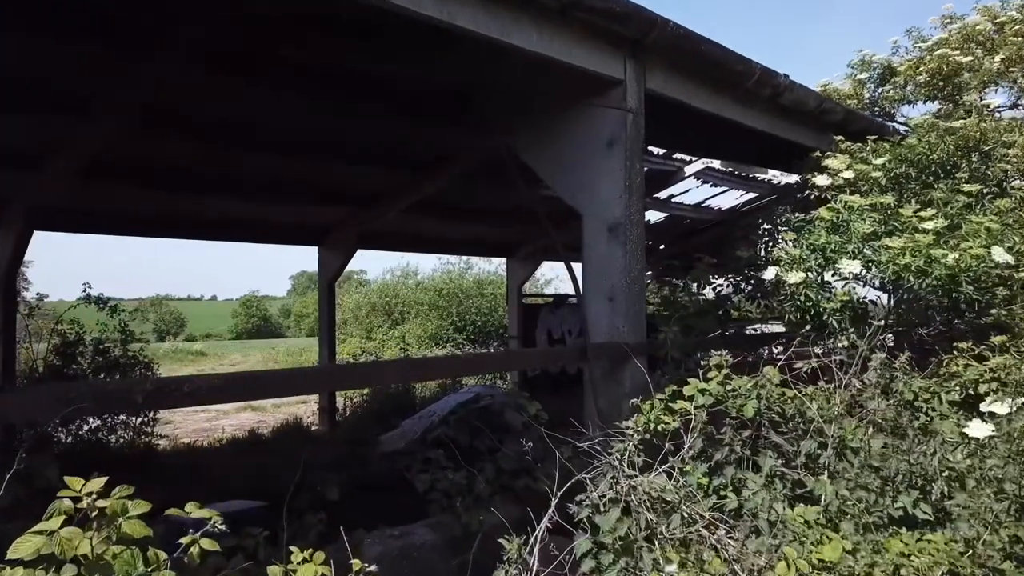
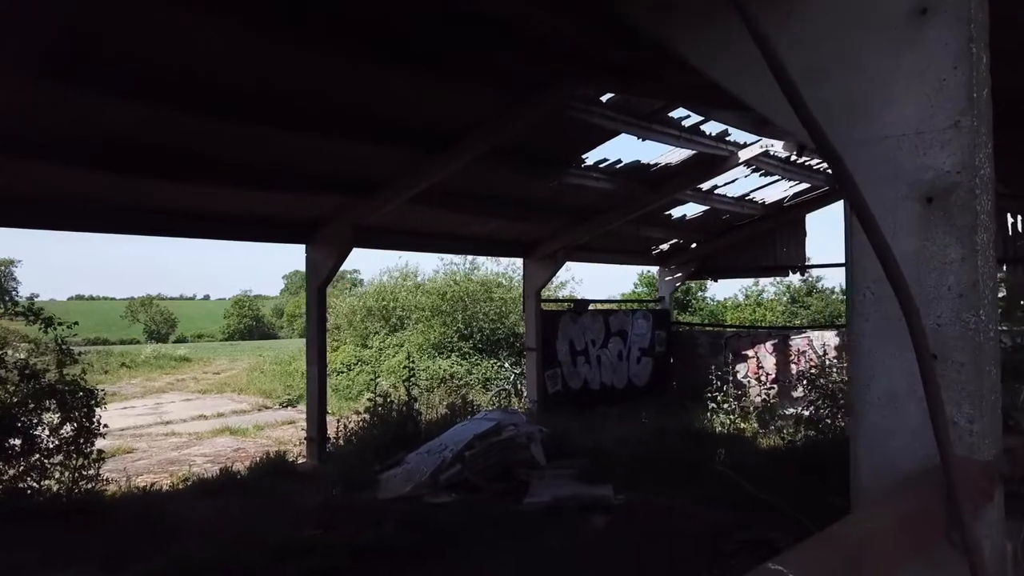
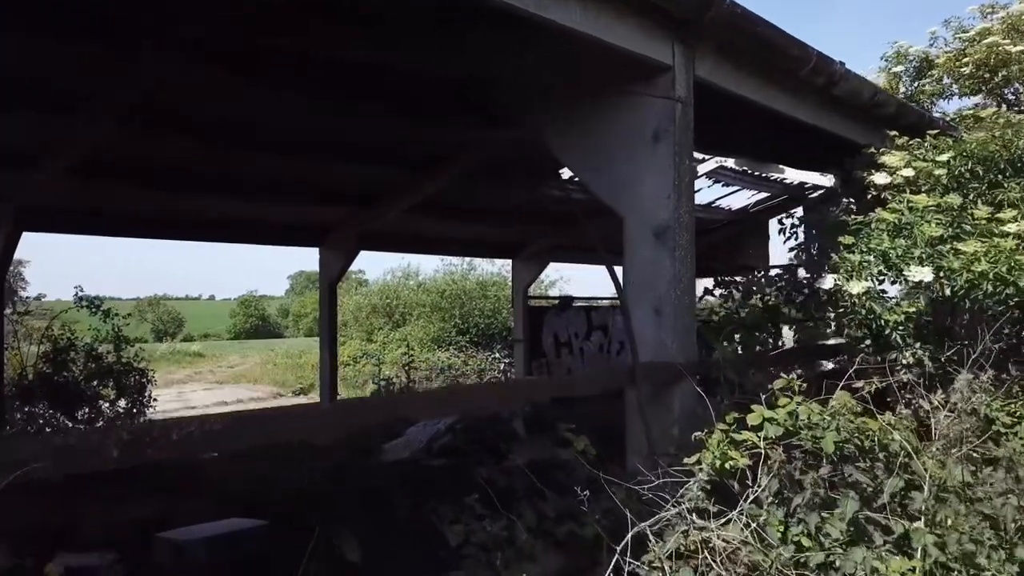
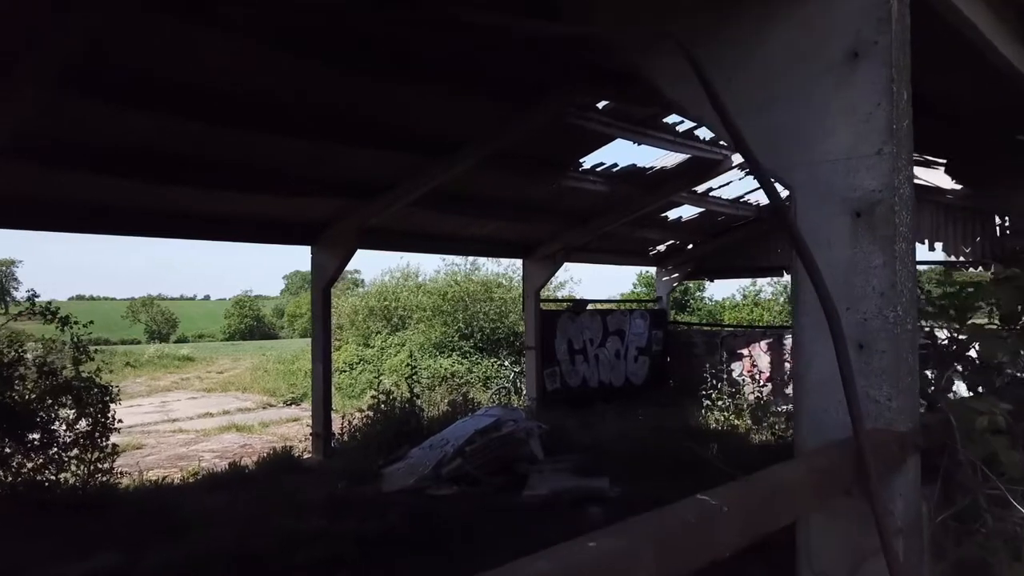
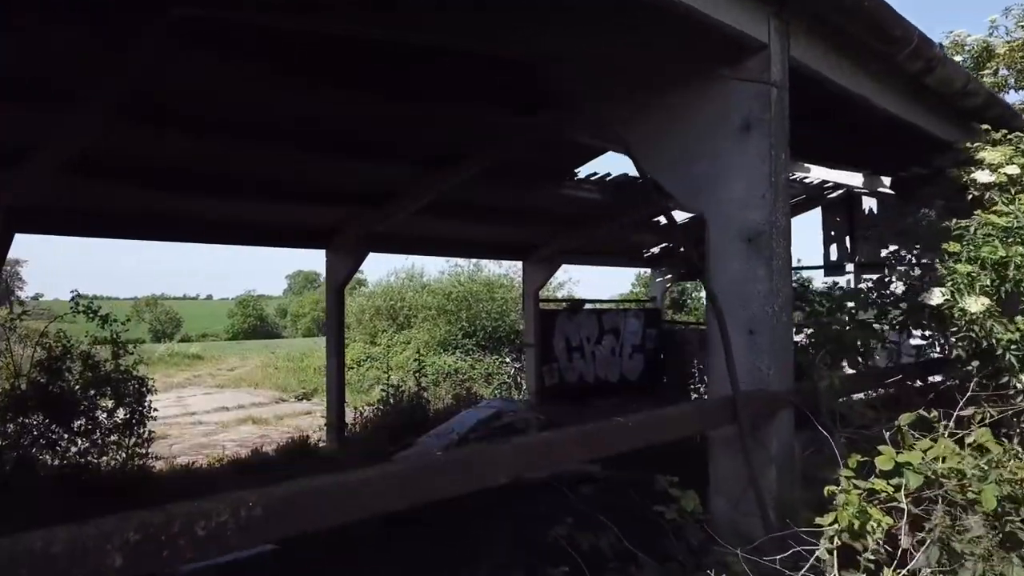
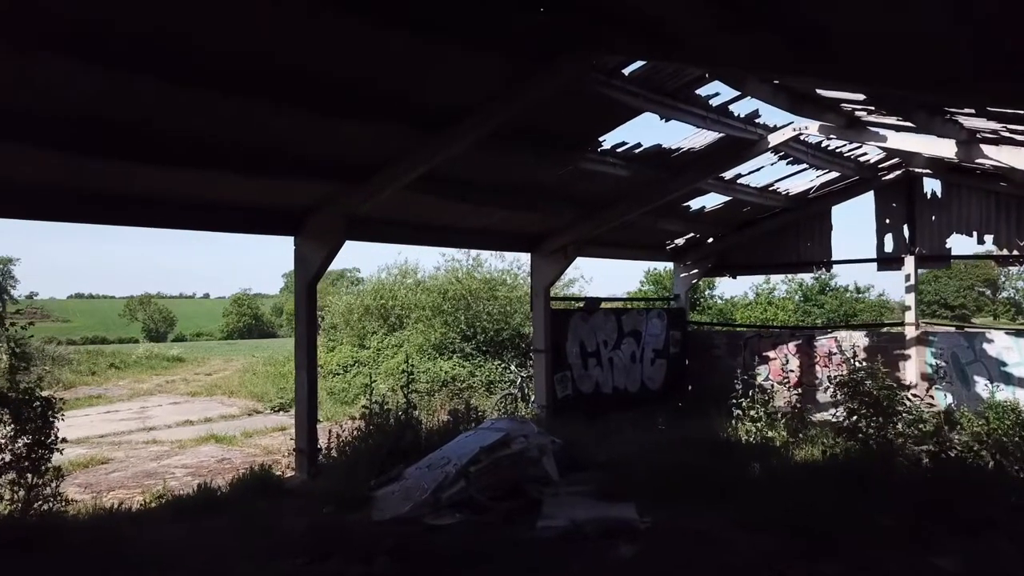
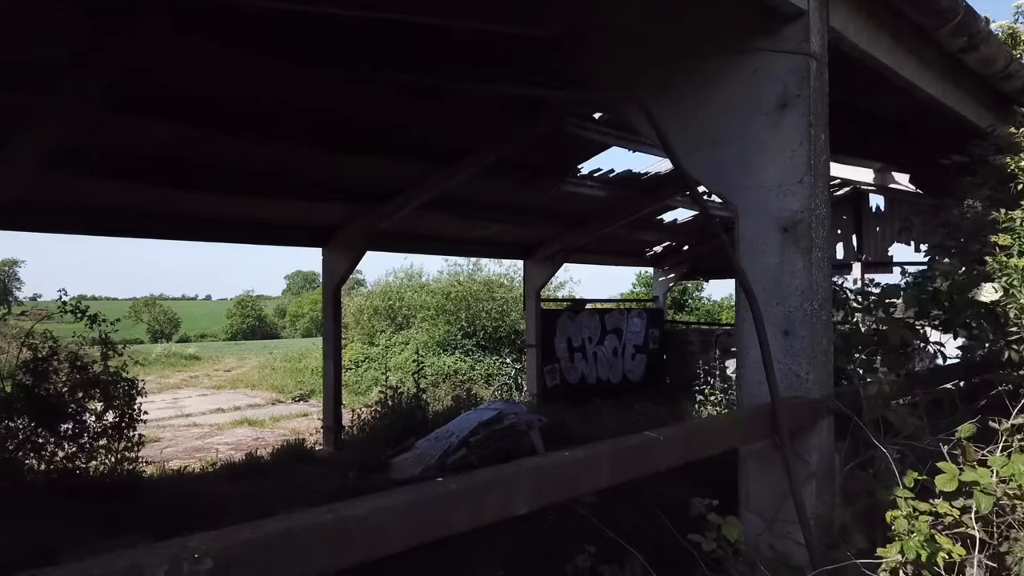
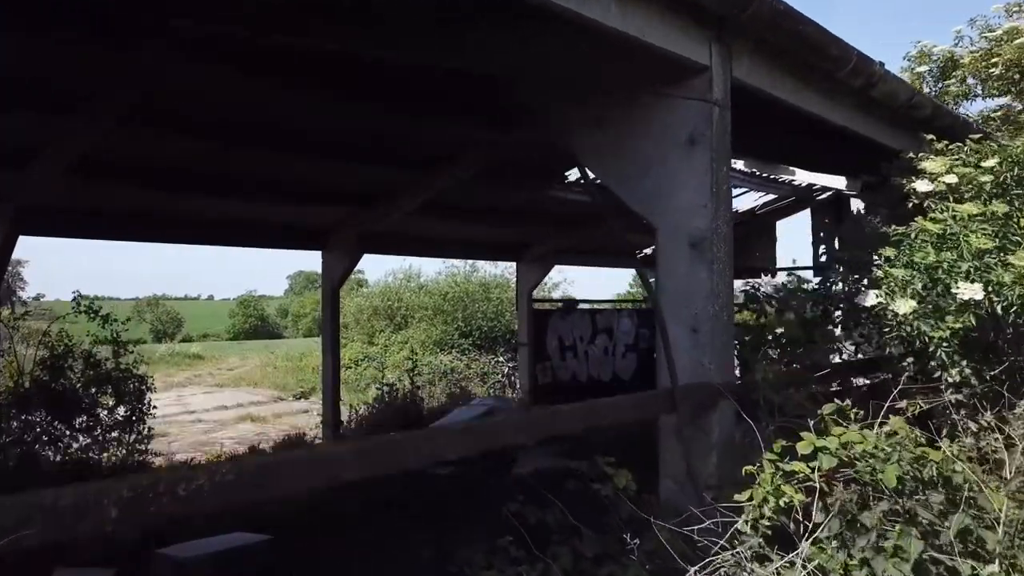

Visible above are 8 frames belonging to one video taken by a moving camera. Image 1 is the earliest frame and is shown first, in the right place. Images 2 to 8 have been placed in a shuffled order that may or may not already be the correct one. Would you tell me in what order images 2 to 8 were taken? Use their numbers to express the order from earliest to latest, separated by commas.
3, 8, 5, 7, 4, 2, 6
